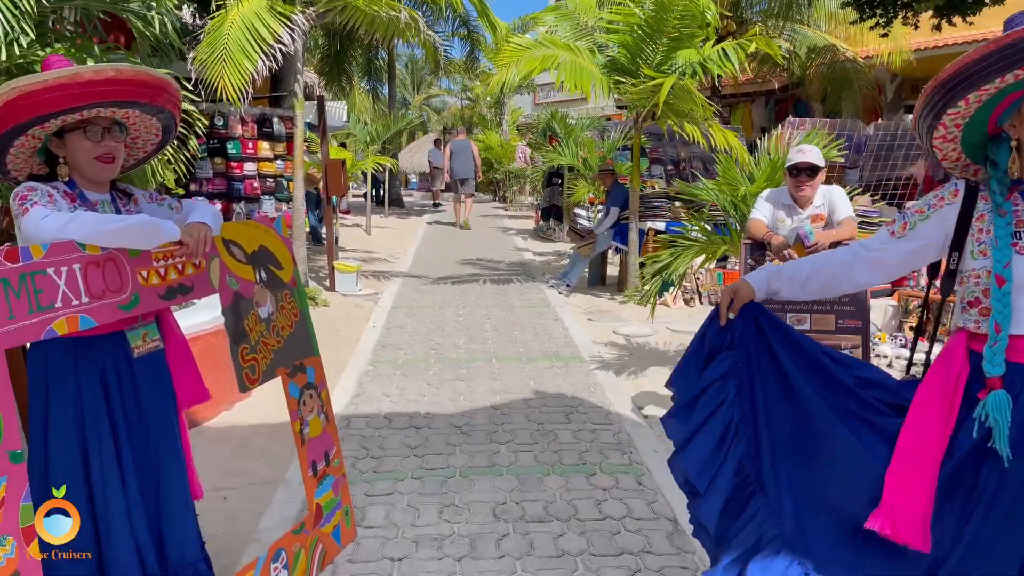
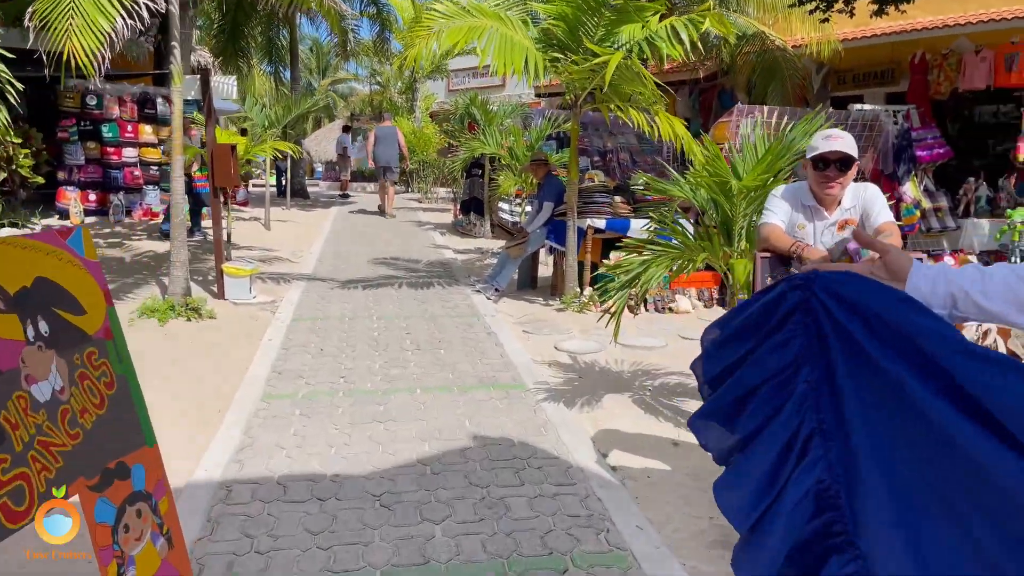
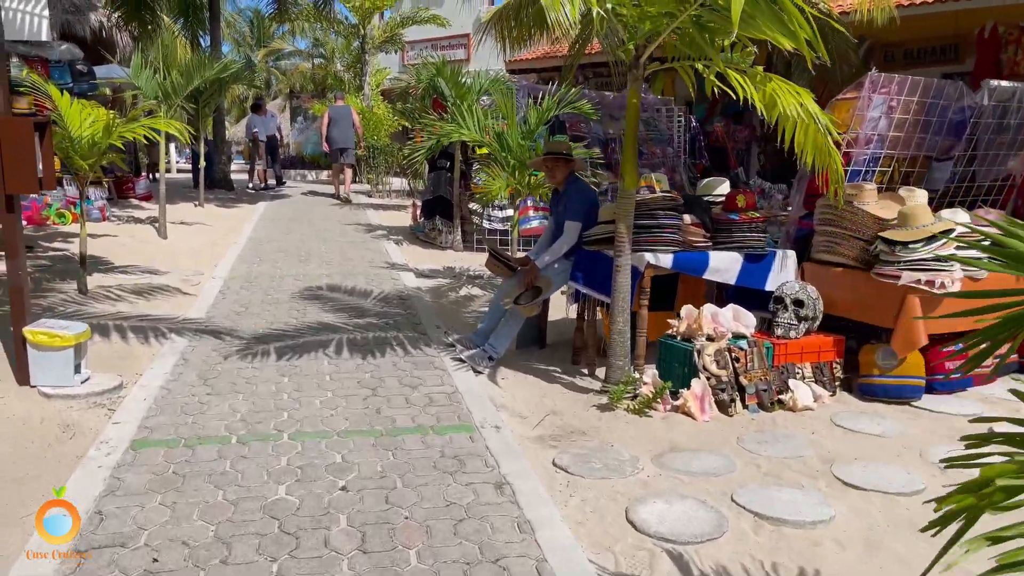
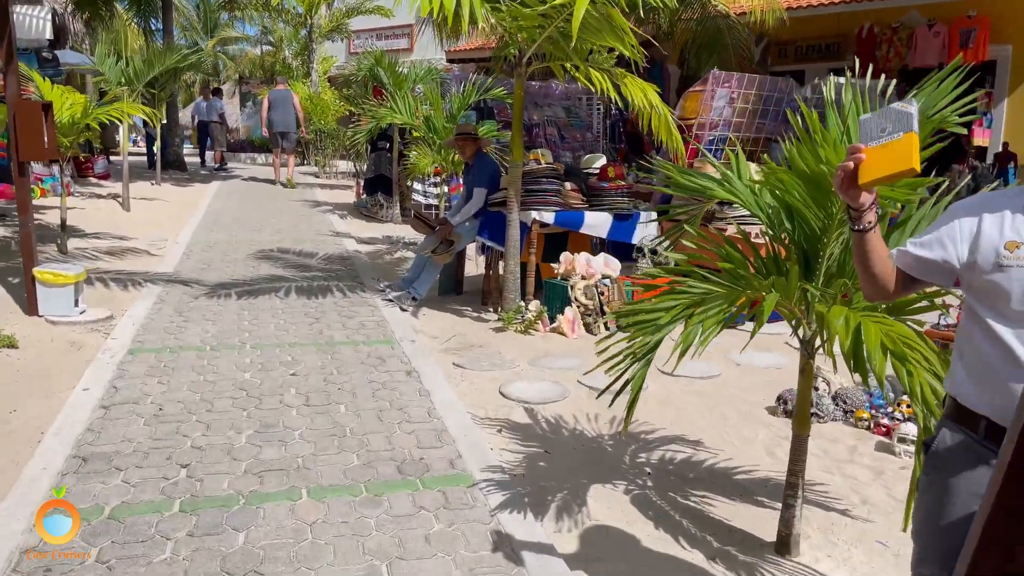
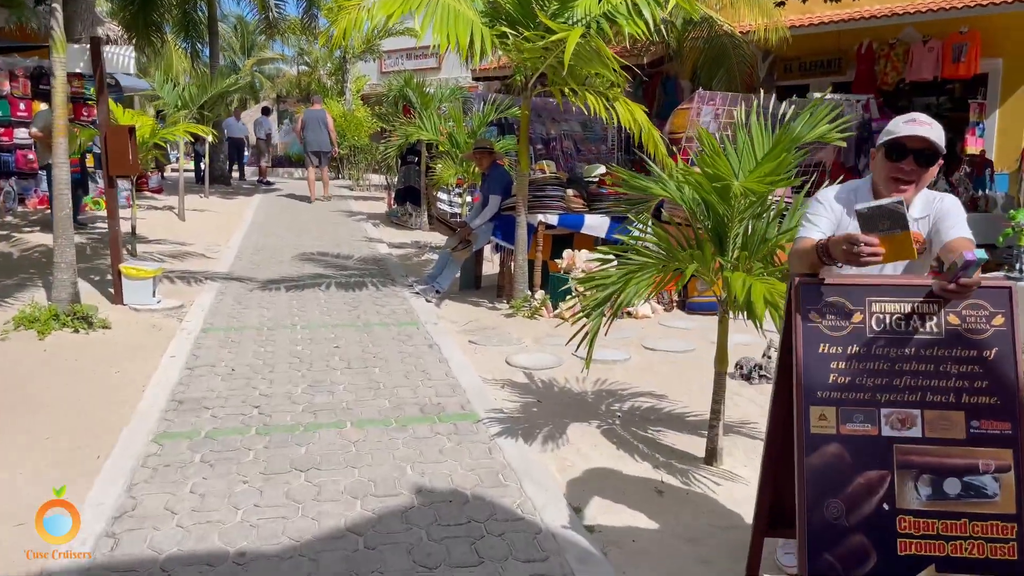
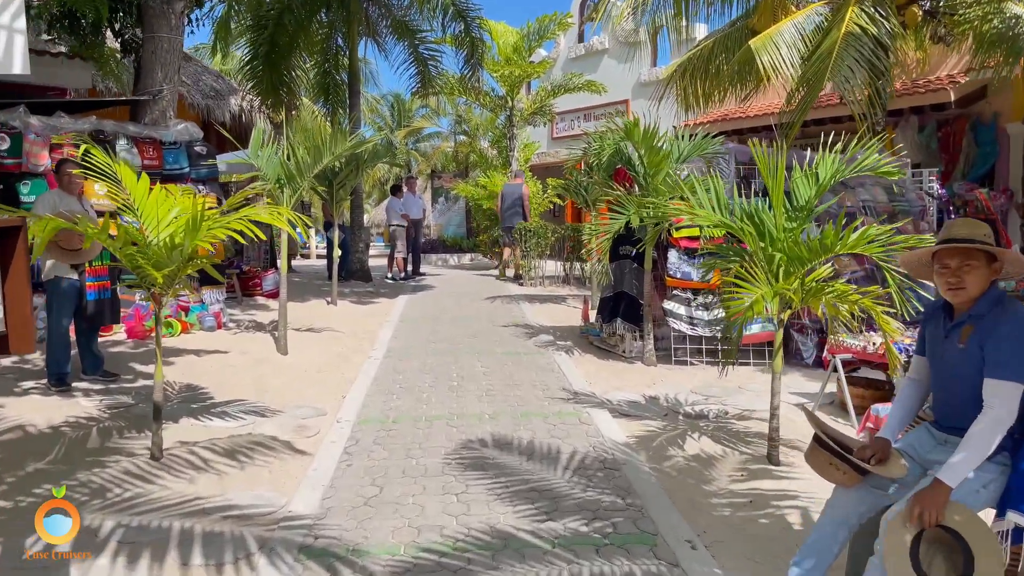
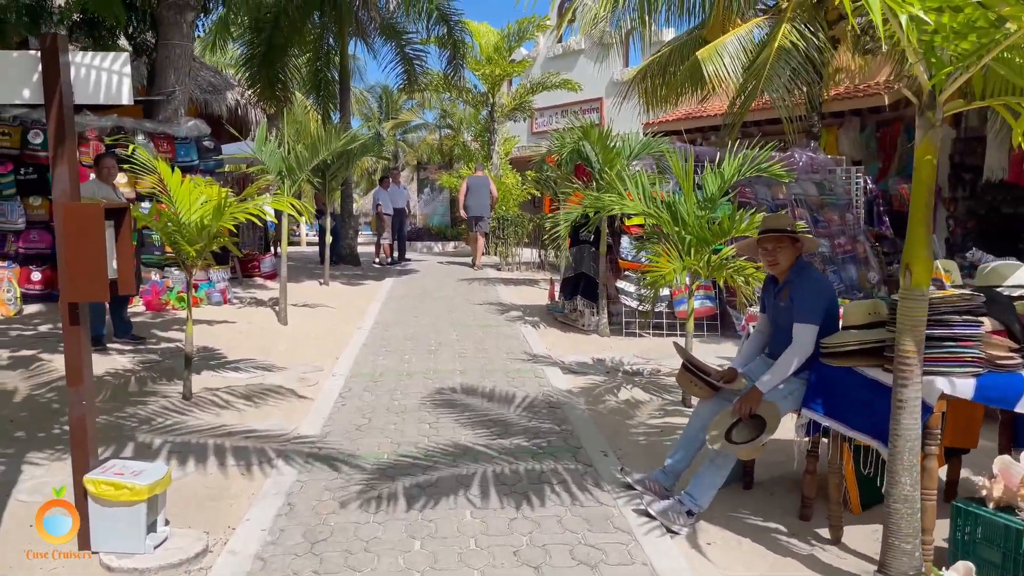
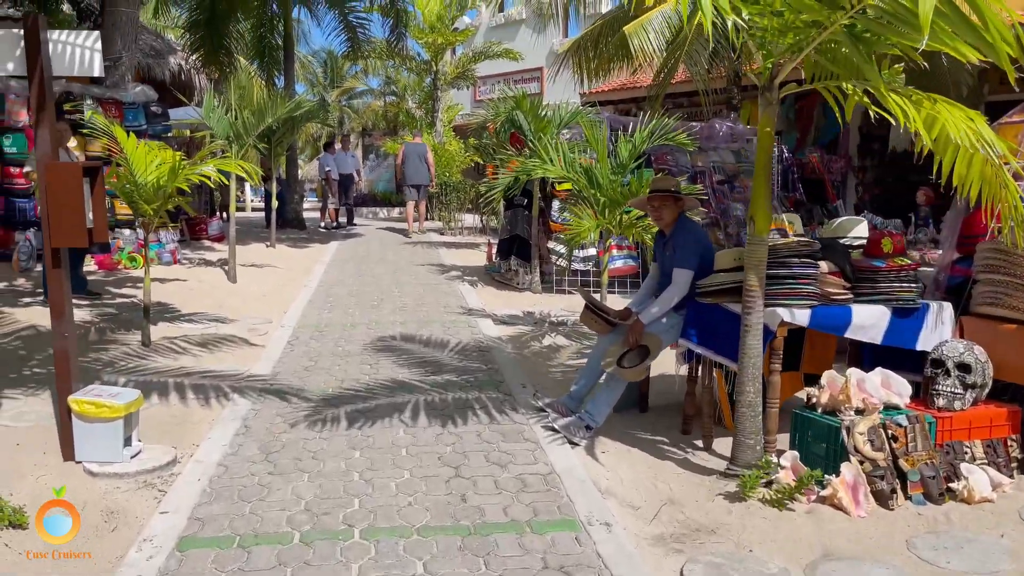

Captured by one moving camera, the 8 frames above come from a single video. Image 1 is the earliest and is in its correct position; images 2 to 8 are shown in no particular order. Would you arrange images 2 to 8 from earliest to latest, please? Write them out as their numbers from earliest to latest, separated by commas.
2, 5, 4, 3, 8, 7, 6
